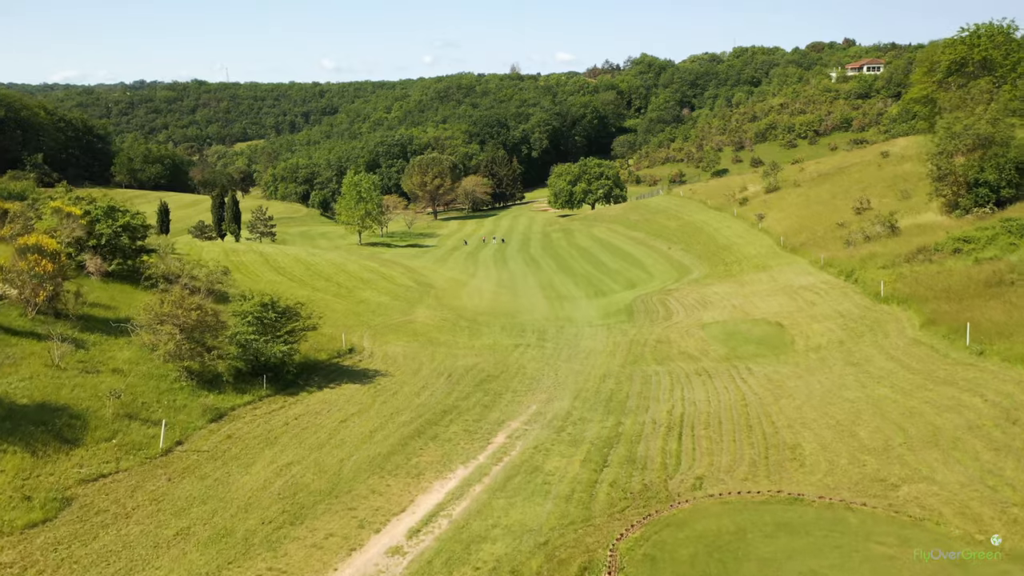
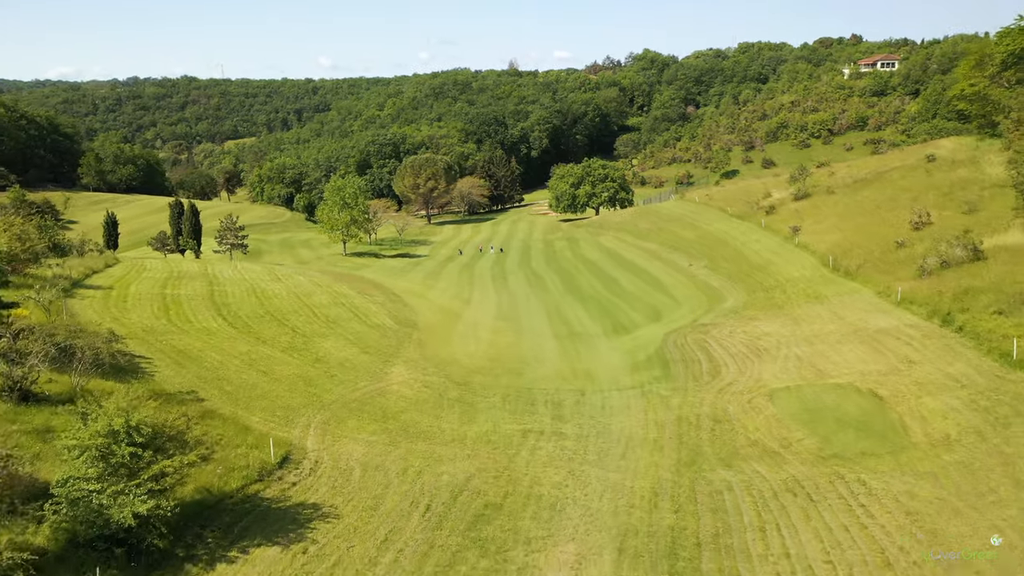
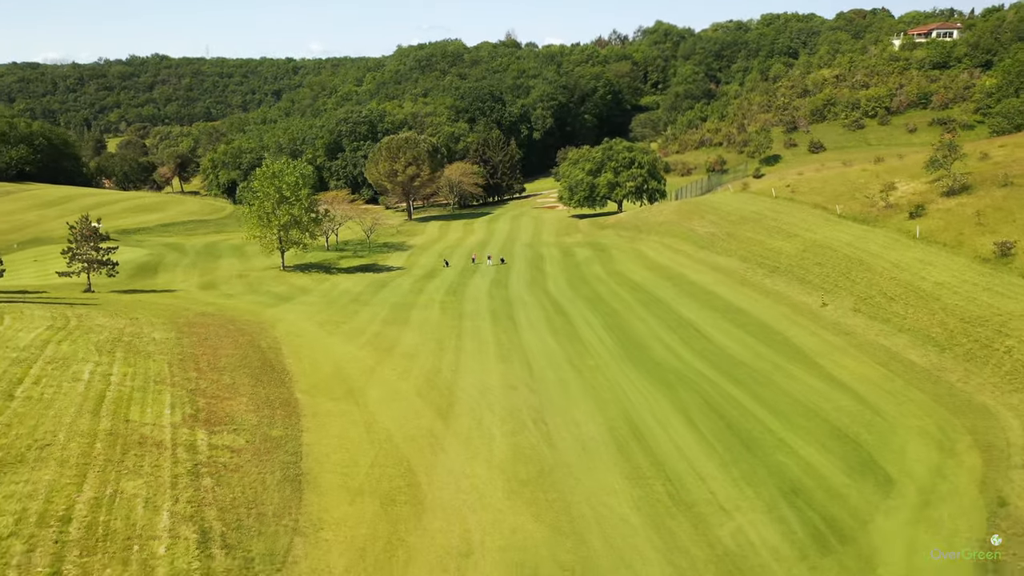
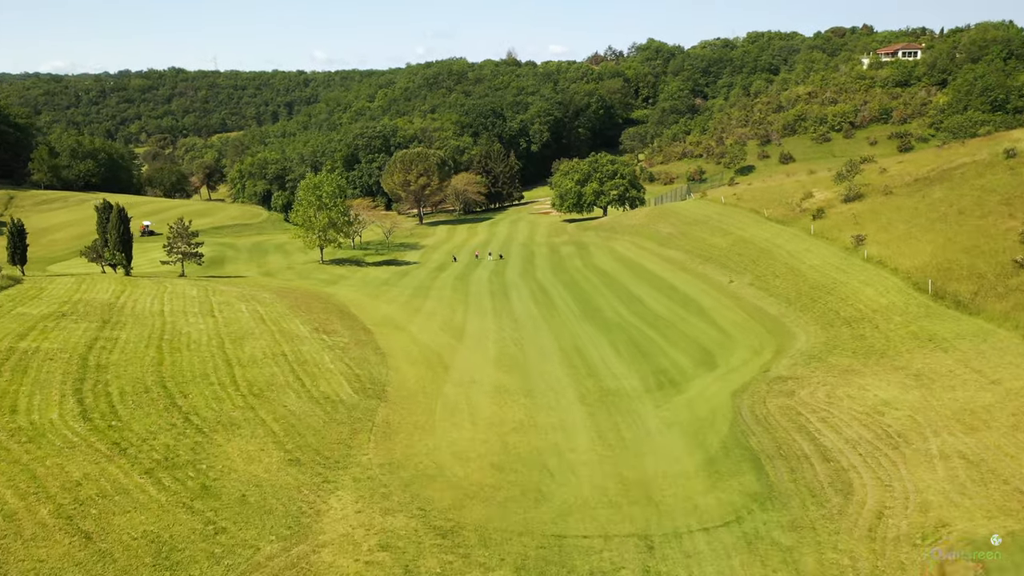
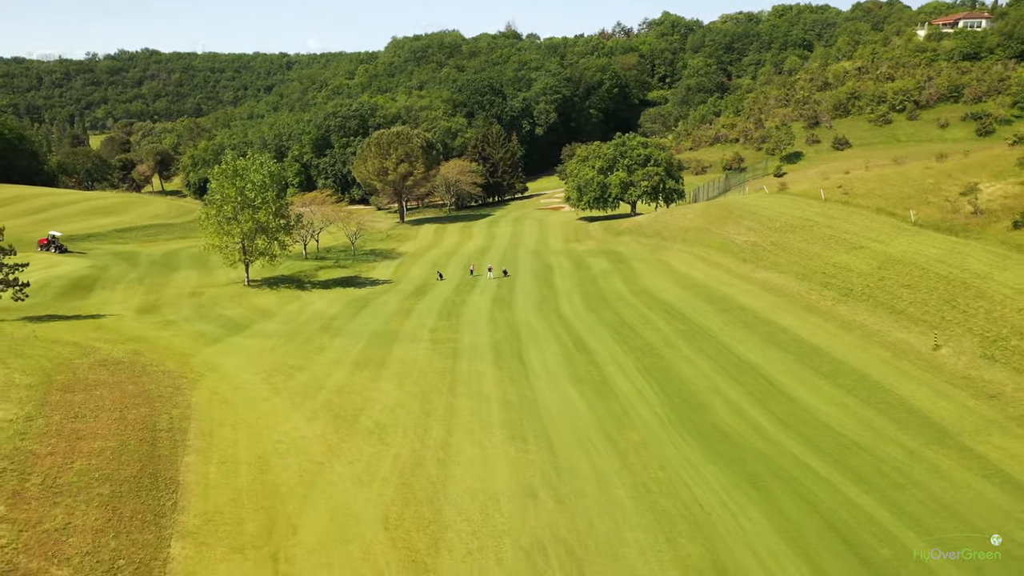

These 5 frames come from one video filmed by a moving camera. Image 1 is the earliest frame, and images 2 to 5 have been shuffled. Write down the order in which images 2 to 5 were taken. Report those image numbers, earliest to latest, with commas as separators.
2, 4, 3, 5
